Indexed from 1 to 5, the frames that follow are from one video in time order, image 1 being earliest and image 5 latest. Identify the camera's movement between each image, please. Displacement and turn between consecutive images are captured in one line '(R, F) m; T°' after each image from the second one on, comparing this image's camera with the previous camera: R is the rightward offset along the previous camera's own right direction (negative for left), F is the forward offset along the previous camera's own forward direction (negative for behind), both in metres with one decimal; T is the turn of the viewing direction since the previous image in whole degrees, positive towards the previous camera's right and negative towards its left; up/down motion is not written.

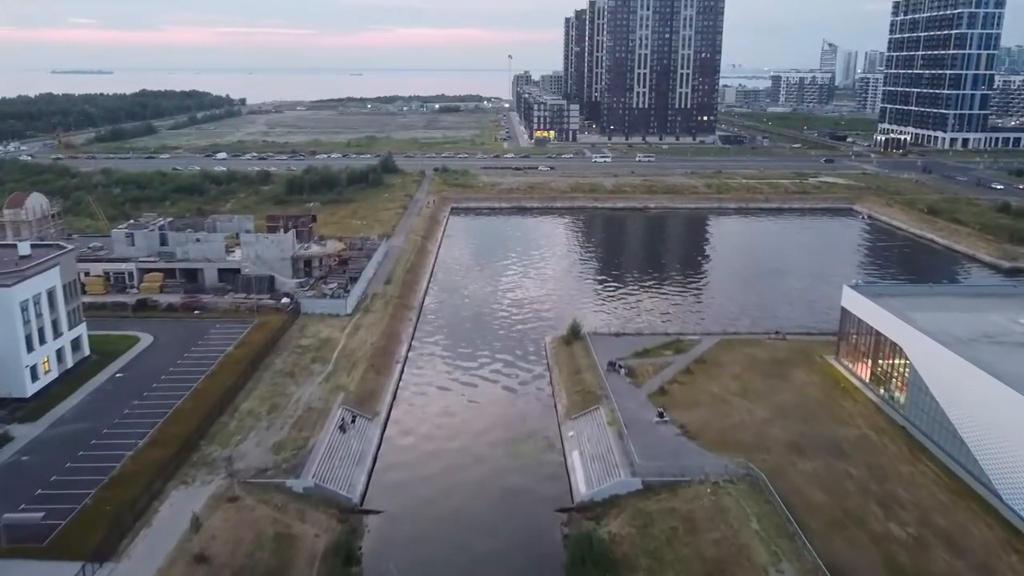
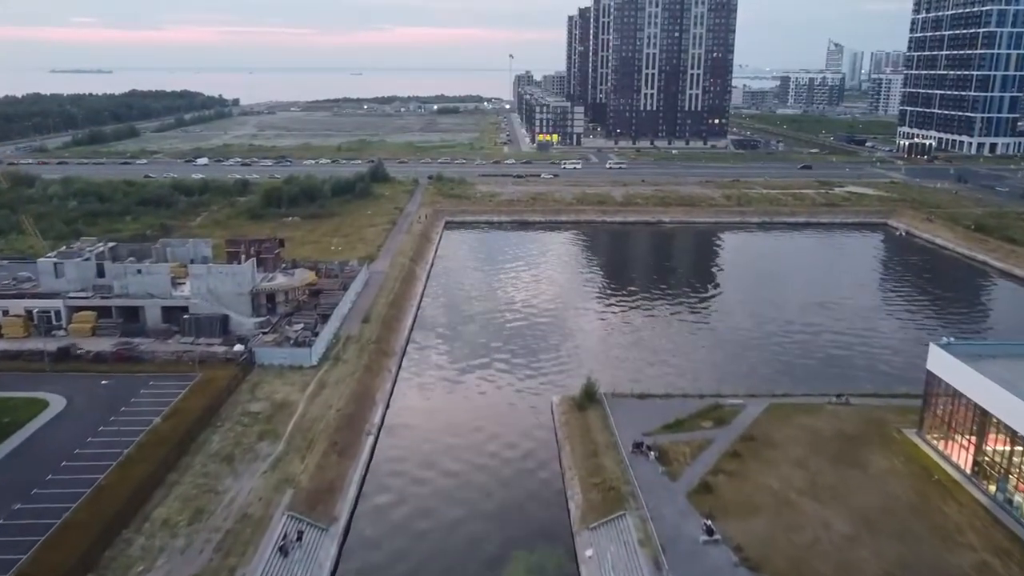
(0.0, +4.9) m; 0°
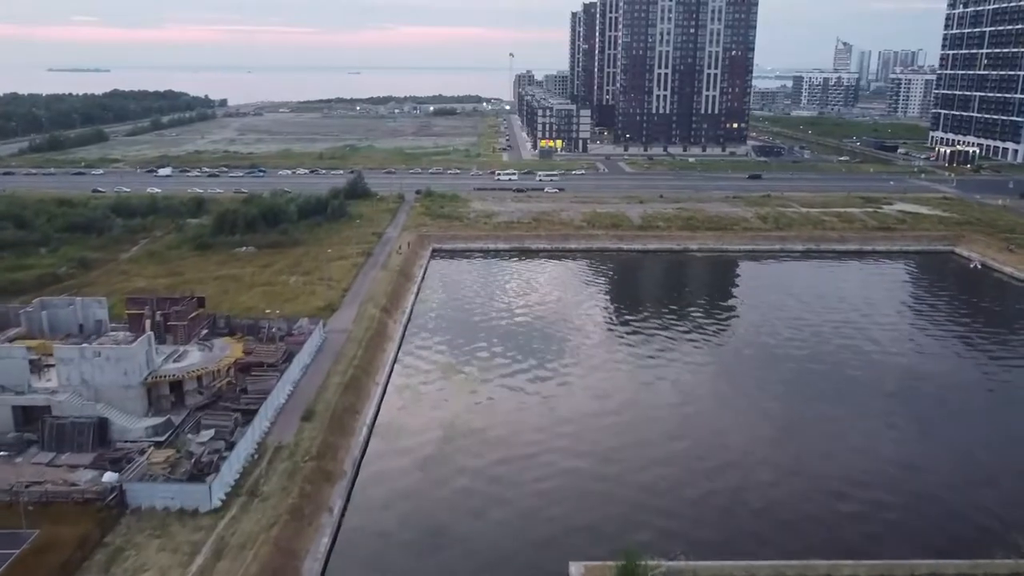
(+0.1, +7.6) m; 0°
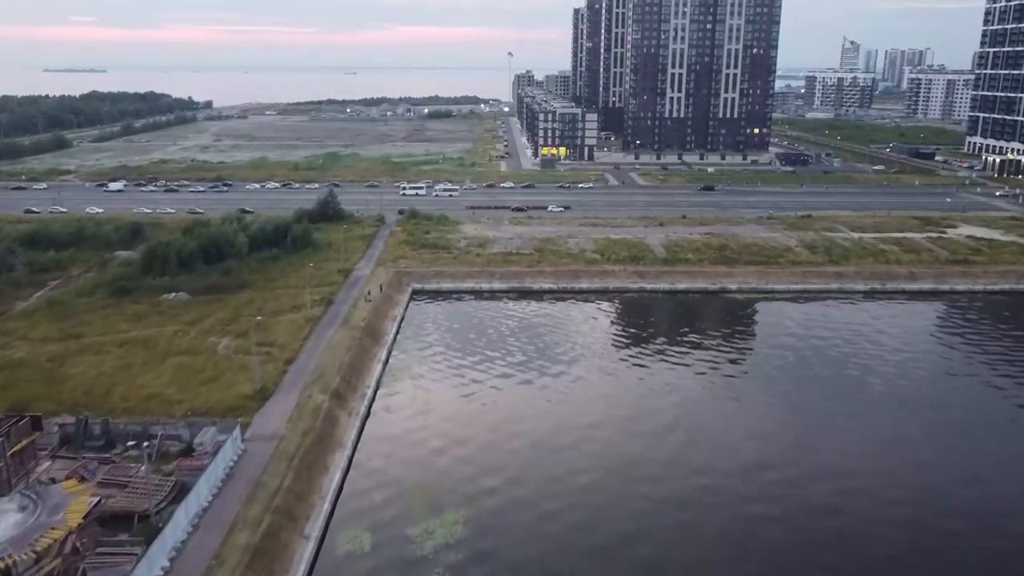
(+0.1, +7.6) m; 0°
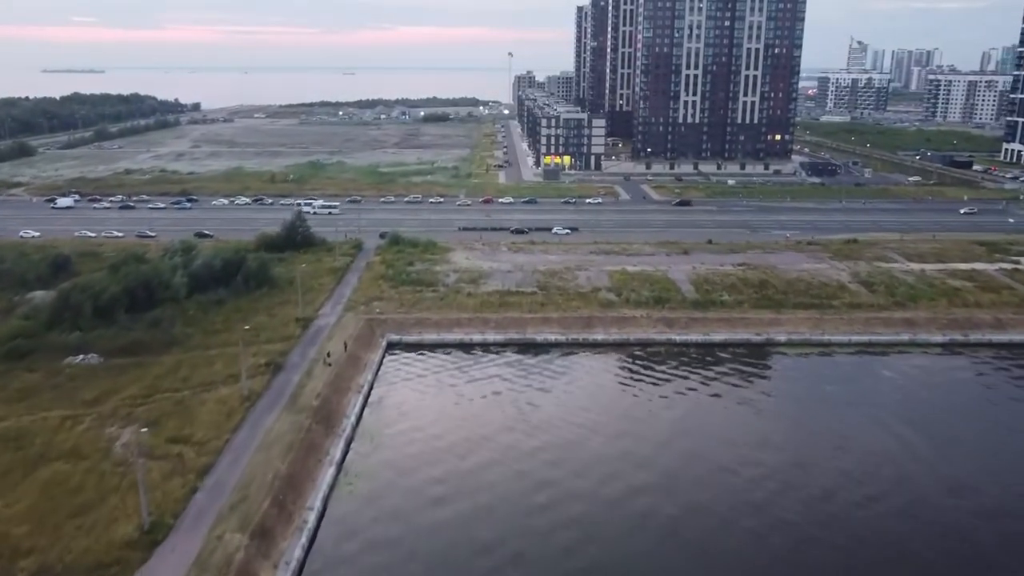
(+0.1, +6.3) m; 0°
